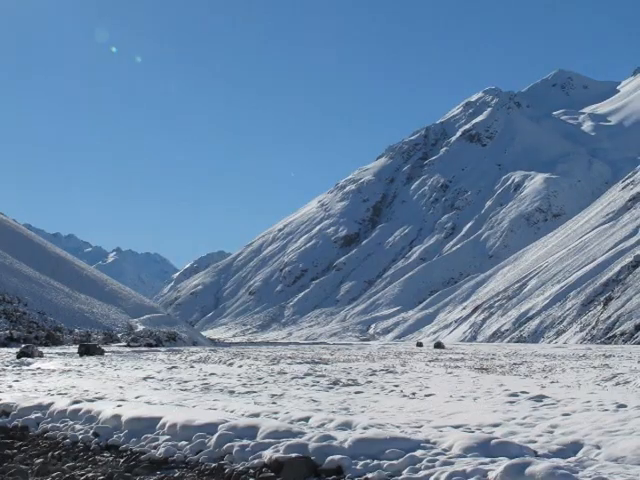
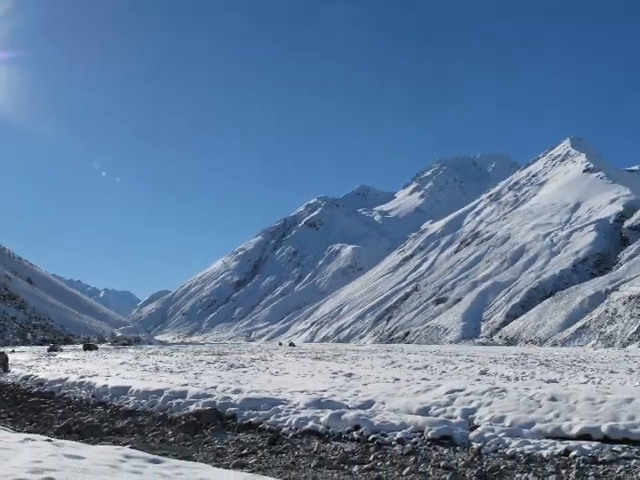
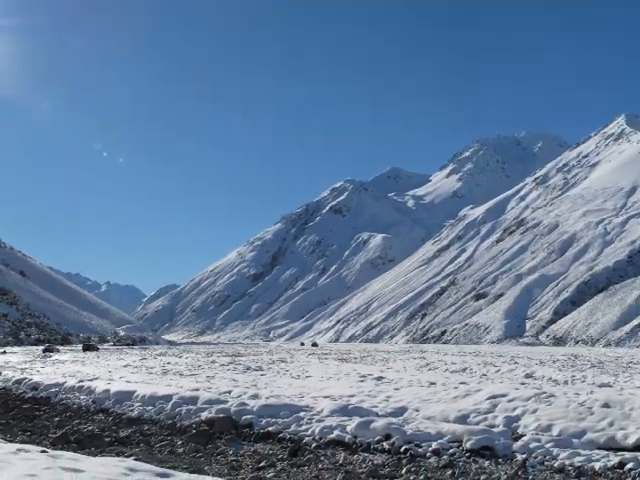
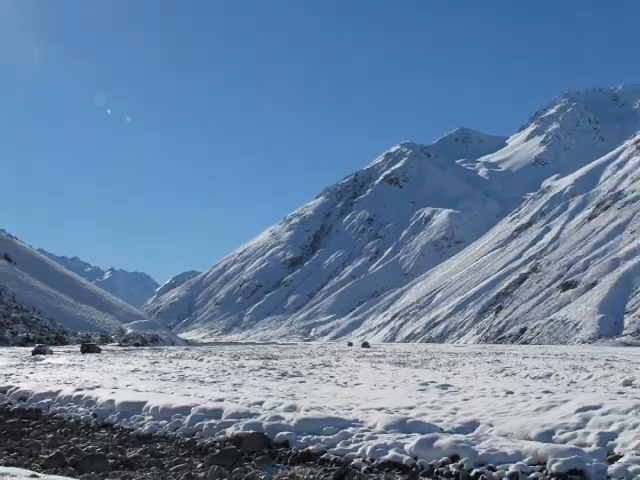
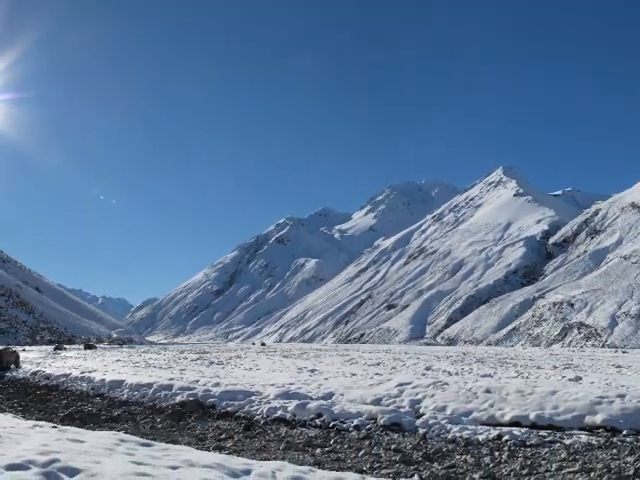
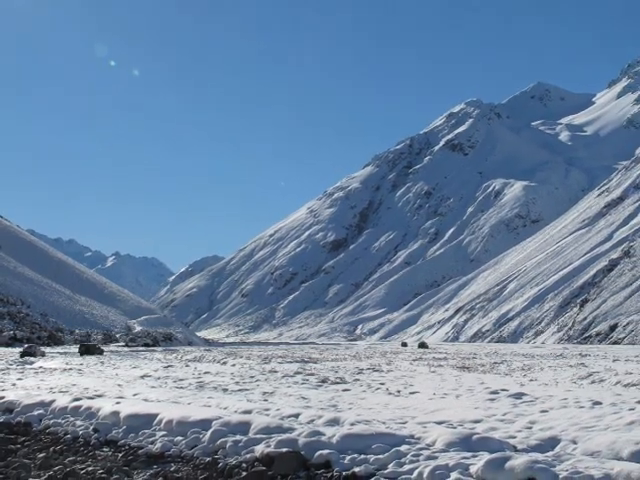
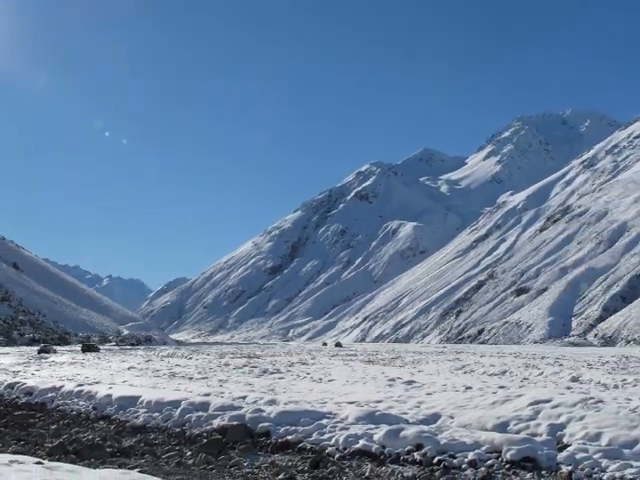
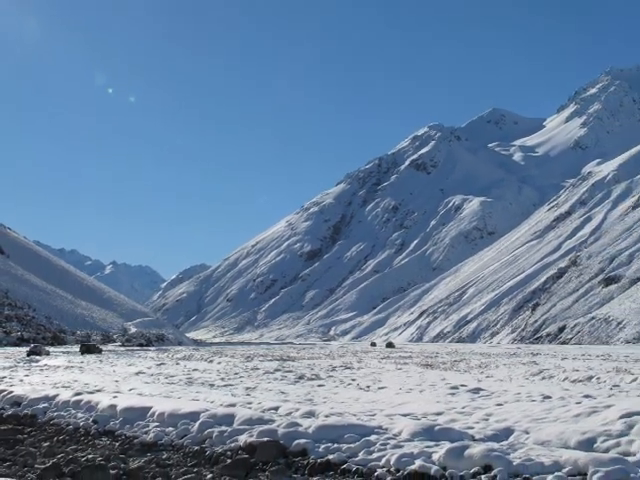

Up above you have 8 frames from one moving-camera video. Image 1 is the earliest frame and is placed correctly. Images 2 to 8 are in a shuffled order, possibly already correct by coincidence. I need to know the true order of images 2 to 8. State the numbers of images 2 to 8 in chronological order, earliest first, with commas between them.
6, 8, 4, 7, 3, 2, 5
